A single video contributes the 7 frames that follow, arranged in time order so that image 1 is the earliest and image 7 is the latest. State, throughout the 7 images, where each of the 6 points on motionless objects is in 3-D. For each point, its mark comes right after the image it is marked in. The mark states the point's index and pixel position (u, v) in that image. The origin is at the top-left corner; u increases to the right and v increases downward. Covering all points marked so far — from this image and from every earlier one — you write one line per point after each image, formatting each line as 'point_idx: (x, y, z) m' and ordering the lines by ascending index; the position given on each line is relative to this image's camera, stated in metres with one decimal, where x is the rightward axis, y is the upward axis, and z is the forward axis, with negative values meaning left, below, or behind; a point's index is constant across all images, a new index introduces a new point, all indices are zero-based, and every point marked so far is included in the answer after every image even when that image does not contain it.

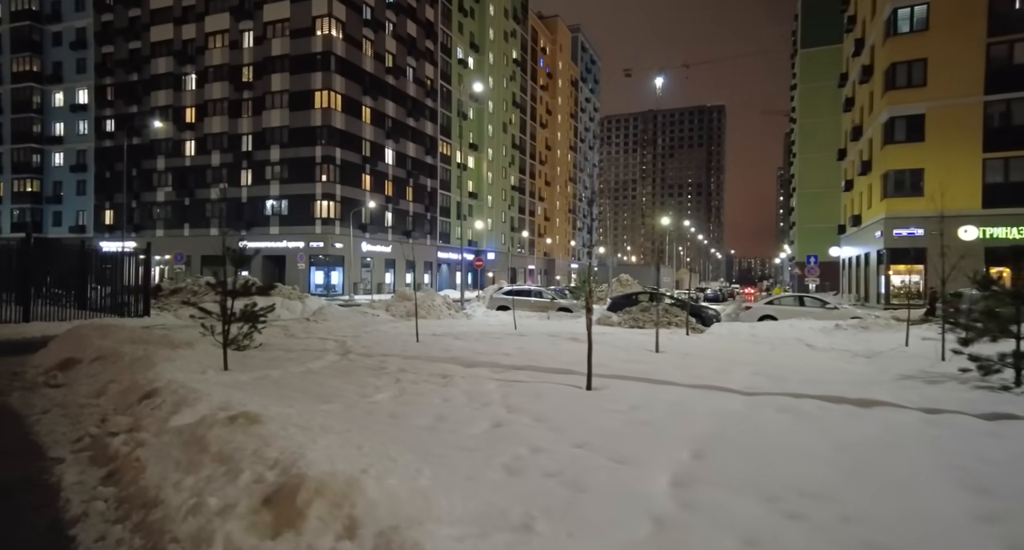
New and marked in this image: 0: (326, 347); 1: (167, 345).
0: (-3.7, -1.5, +11.9) m
1: (-6.0, -1.2, +10.3) m
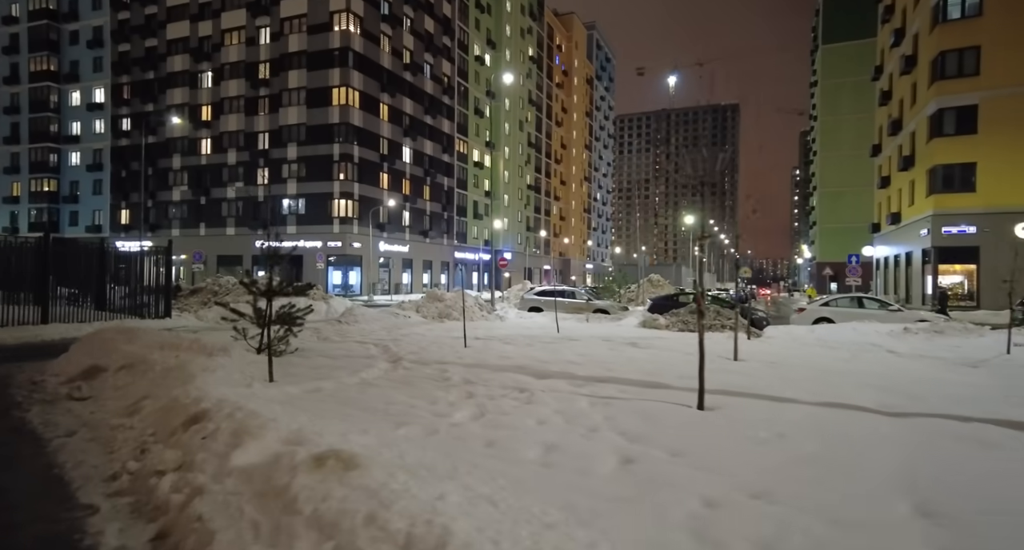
0: (-2.6, -1.4, +10.8) m
1: (-4.9, -1.2, +9.3) m
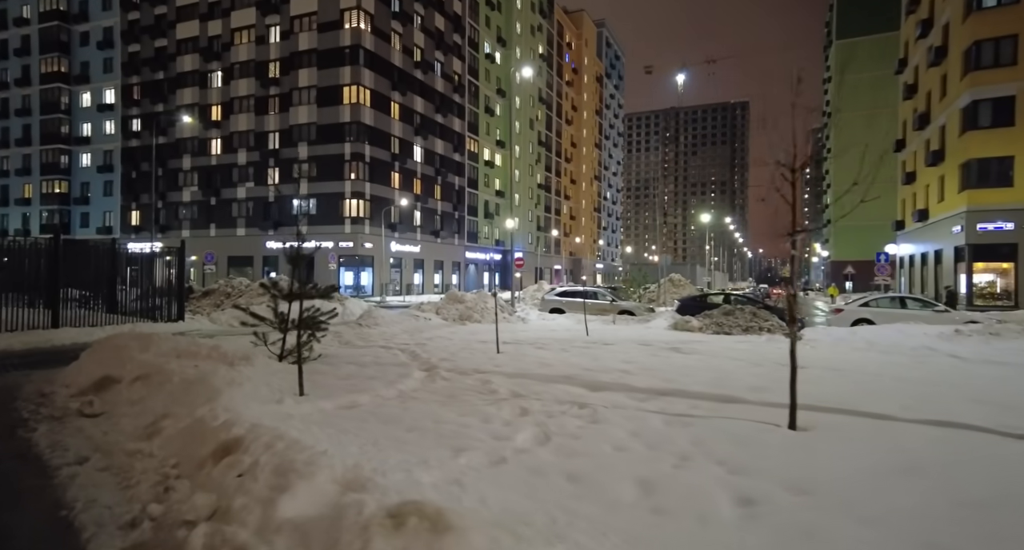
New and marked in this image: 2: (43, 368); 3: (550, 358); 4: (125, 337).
0: (-1.9, -1.5, +10.1) m
1: (-4.2, -1.2, +8.6) m
2: (-8.6, -1.7, +10.8) m
3: (+0.7, -1.5, +10.6) m
4: (-6.6, -1.1, +10.0) m
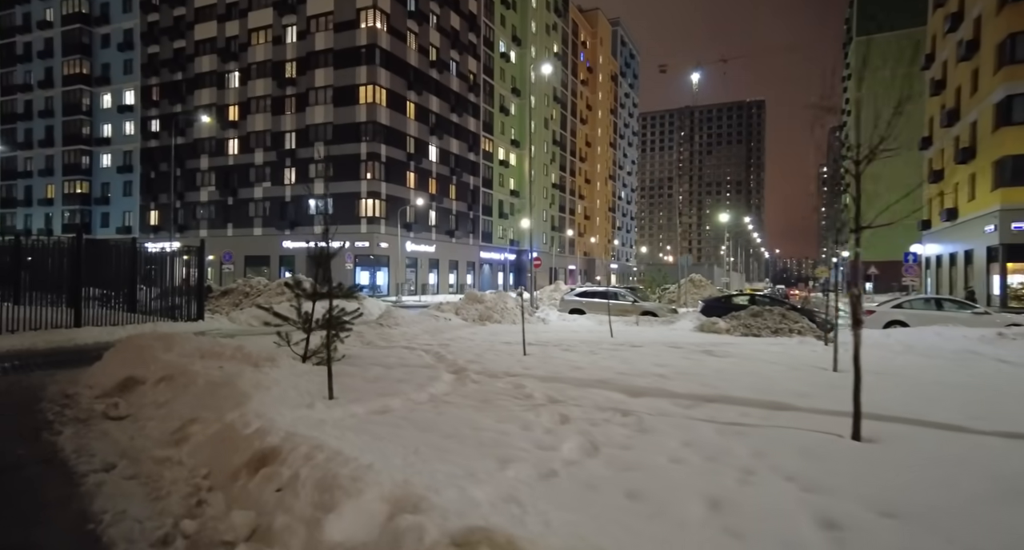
0: (-1.4, -1.5, +9.8) m
1: (-3.7, -1.2, +8.4) m
2: (-8.1, -1.7, +10.7) m
3: (+1.2, -1.5, +10.2) m
4: (-6.1, -1.0, +9.9) m
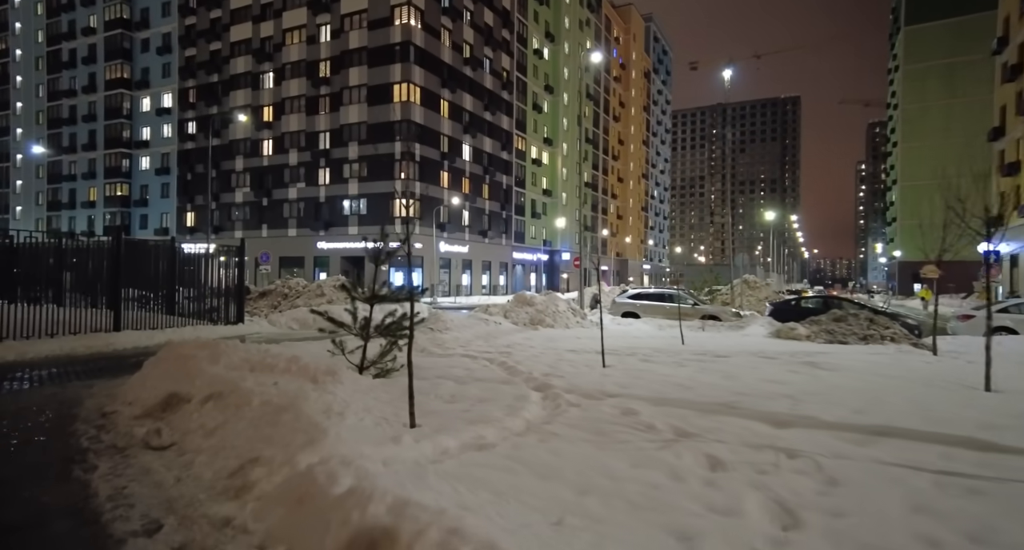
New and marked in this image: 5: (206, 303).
0: (-0.2, -1.5, +8.6) m
1: (-2.6, -1.3, +7.3) m
2: (-6.8, -1.7, +9.8) m
3: (+2.5, -1.5, +8.9) m
4: (-4.8, -1.1, +8.9) m
5: (-8.9, -0.8, +17.3) m
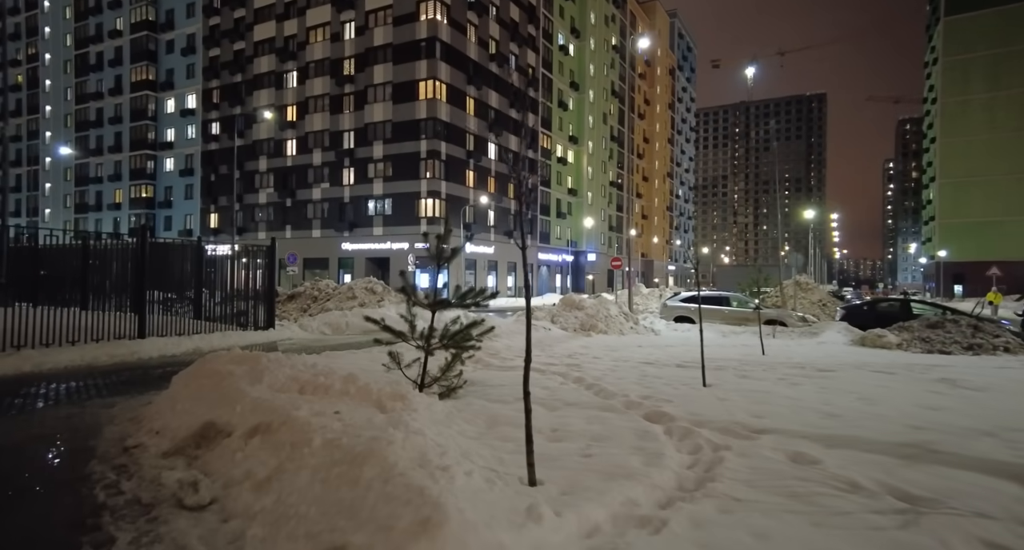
0: (+1.0, -1.5, +7.2) m
1: (-1.4, -1.3, +5.9) m
2: (-5.6, -1.7, +8.6) m
3: (+3.6, -1.5, +7.4) m
4: (-3.7, -1.1, +7.6) m
5: (-7.5, -0.9, +16.1) m
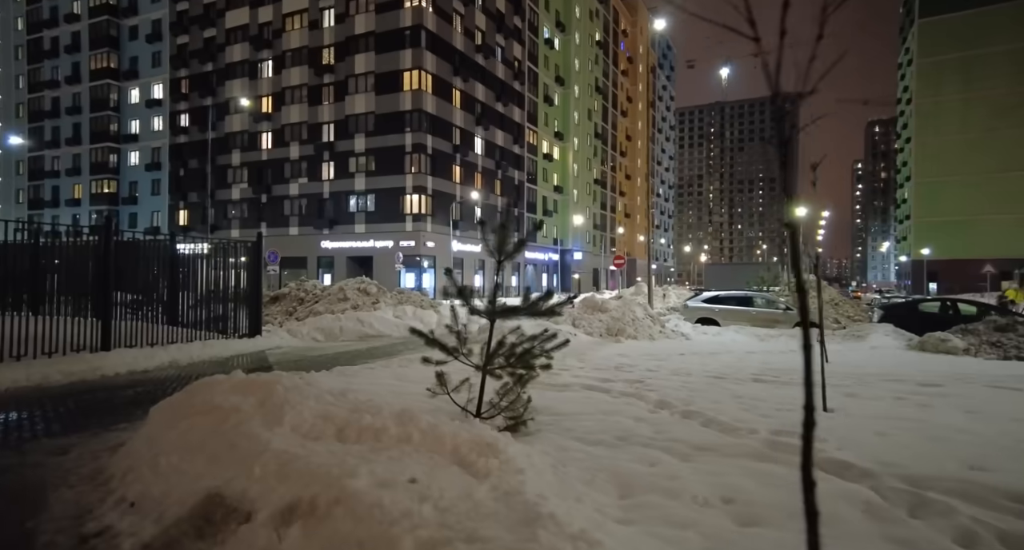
0: (+1.9, -1.5, +5.5) m
1: (-0.4, -1.3, +4.1) m
2: (-4.7, -1.7, +6.5) m
3: (+4.6, -1.5, +5.8) m
4: (-2.7, -1.1, +5.6) m
5: (-7.0, -0.9, +14.0) m
